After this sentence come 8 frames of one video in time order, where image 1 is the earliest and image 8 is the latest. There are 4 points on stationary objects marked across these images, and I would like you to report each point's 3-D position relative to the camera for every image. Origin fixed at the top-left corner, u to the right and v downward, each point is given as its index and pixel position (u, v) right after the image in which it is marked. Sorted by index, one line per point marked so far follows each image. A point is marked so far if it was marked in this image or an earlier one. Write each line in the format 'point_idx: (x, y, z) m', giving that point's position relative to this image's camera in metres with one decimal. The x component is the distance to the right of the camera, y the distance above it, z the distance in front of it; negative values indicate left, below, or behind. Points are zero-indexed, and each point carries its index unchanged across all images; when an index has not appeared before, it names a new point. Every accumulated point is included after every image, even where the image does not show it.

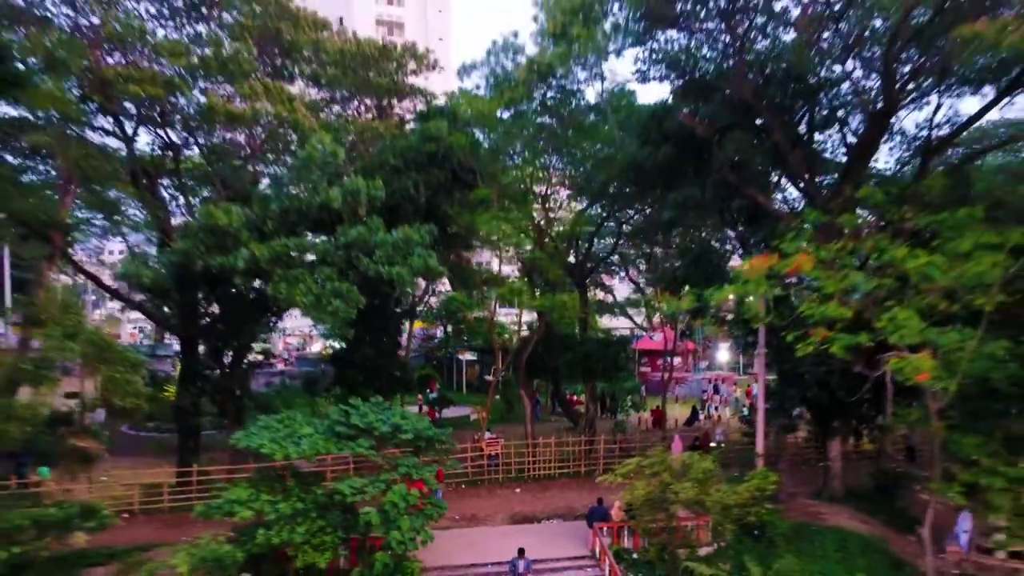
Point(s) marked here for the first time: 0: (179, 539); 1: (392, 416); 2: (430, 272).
0: (-3.4, -2.5, +12.7) m
1: (-1.1, -1.3, +12.2) m
2: (-1.0, +0.2, +14.0) m
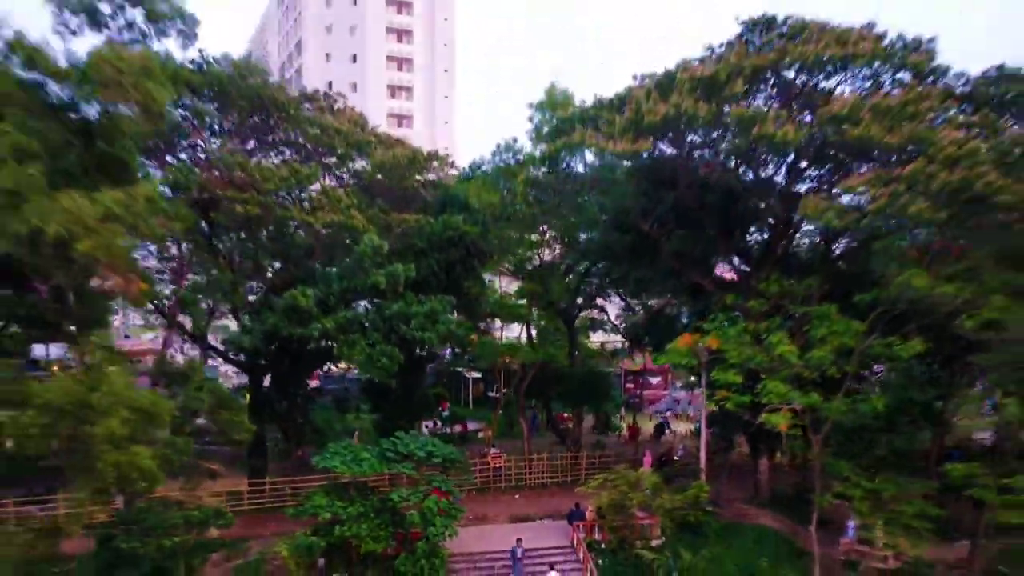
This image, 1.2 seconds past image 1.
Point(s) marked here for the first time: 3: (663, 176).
0: (-3.4, -3.3, +17.2) m
1: (-1.1, -2.1, +16.7) m
2: (-1.0, -0.6, +18.5) m
3: (+2.0, +1.3, +17.0) m
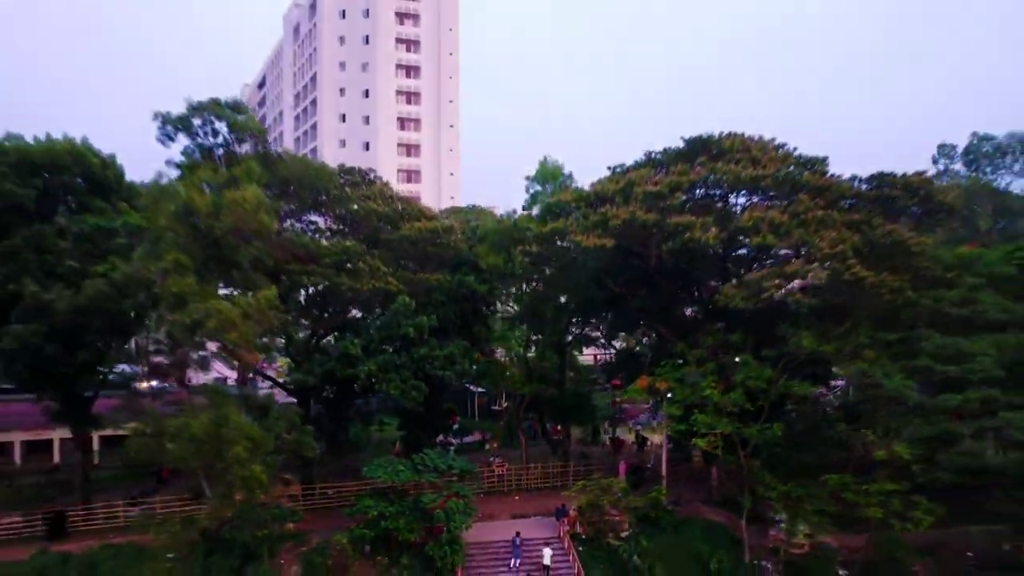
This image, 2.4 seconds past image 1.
0: (-3.4, -4.2, +22.3) m
1: (-1.1, -3.0, +21.7) m
2: (-1.0, -1.5, +23.6) m
3: (+2.0, +0.4, +22.0) m
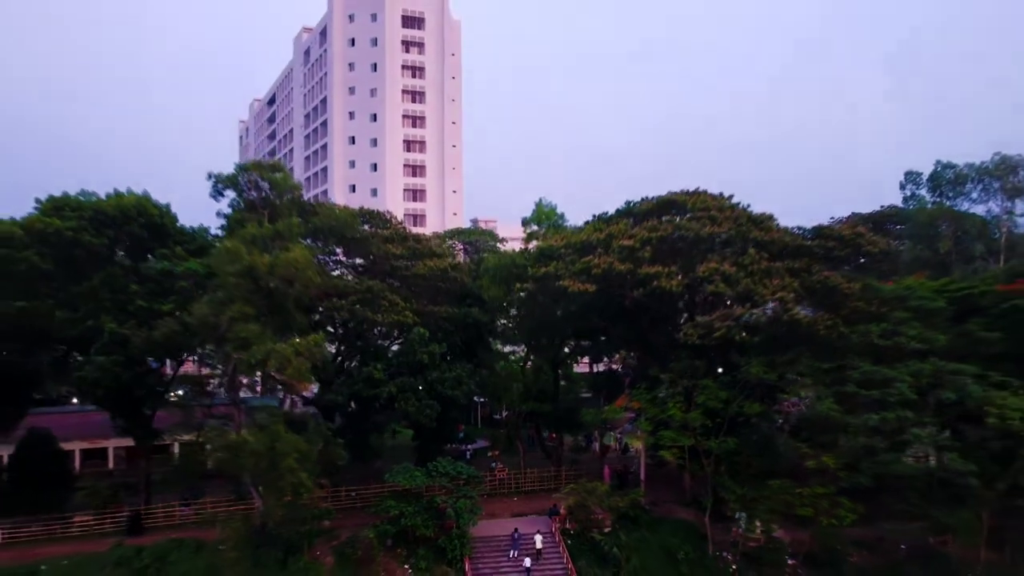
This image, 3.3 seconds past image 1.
0: (-3.4, -4.9, +26.2) m
1: (-1.1, -3.6, +25.6) m
2: (-1.0, -2.1, +27.5) m
3: (+2.0, -0.3, +25.9) m
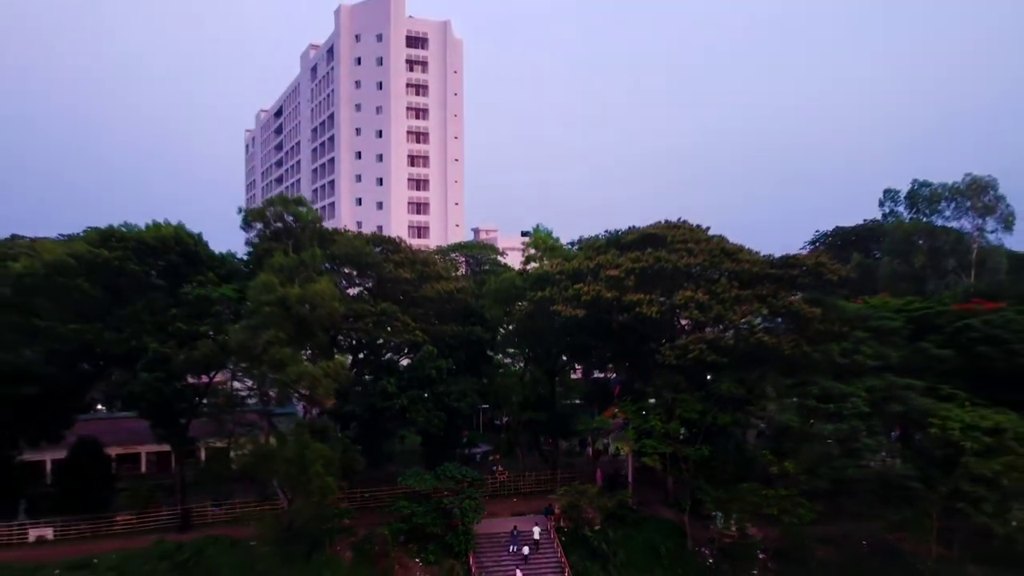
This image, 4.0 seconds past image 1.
0: (-3.5, -5.4, +29.1) m
1: (-1.1, -4.1, +28.5) m
2: (-1.0, -2.6, +30.4) m
3: (+1.9, -0.8, +28.8) m
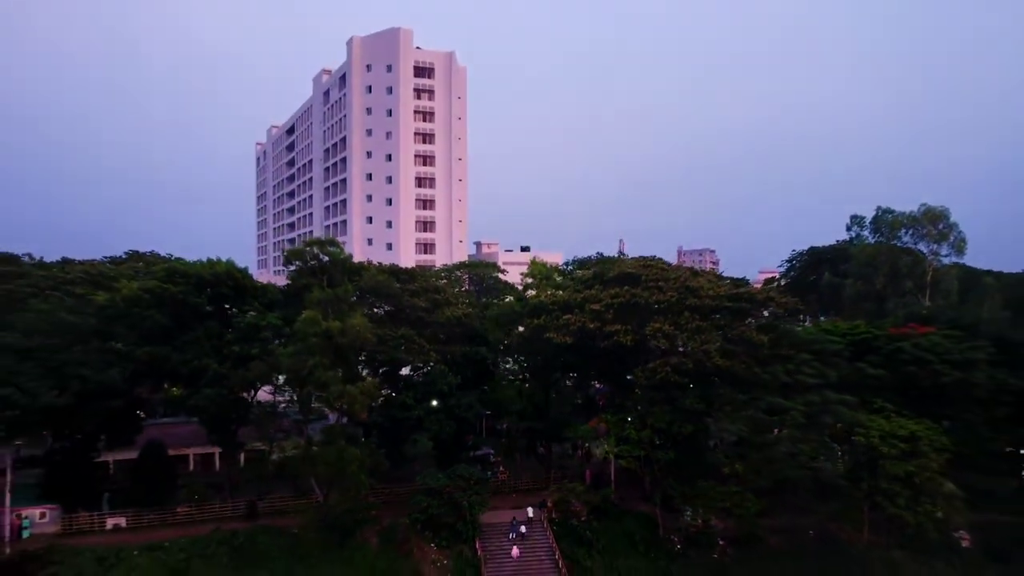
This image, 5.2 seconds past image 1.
0: (-3.5, -6.1, +34.4) m
1: (-1.1, -4.9, +33.9) m
2: (-1.0, -3.4, +35.7) m
3: (+1.9, -1.6, +34.1) m
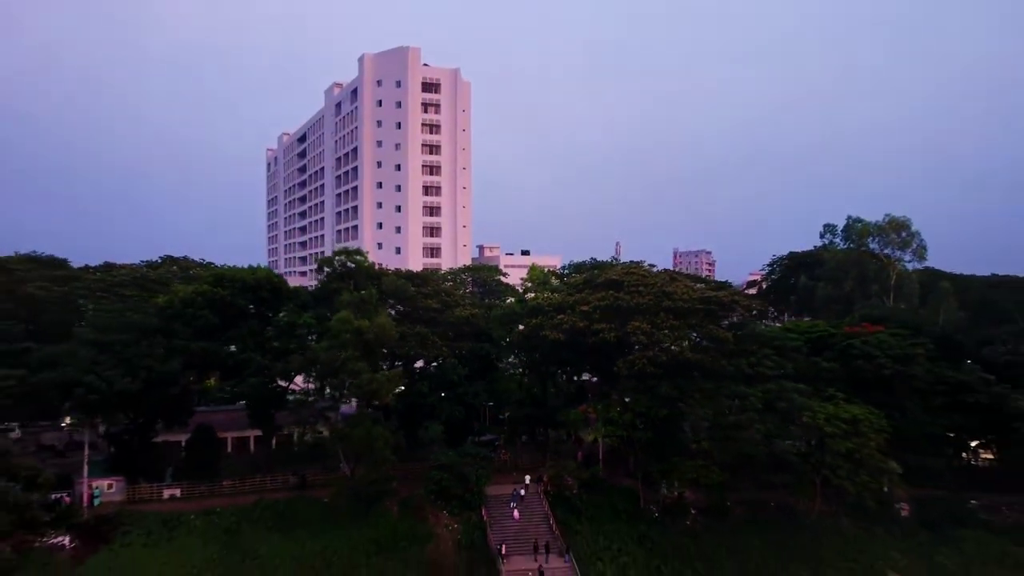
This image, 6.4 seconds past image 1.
0: (-3.4, -6.2, +39.7) m
1: (-1.1, -5.0, +39.2) m
2: (-1.0, -3.5, +41.0) m
3: (+2.0, -1.7, +39.5) m
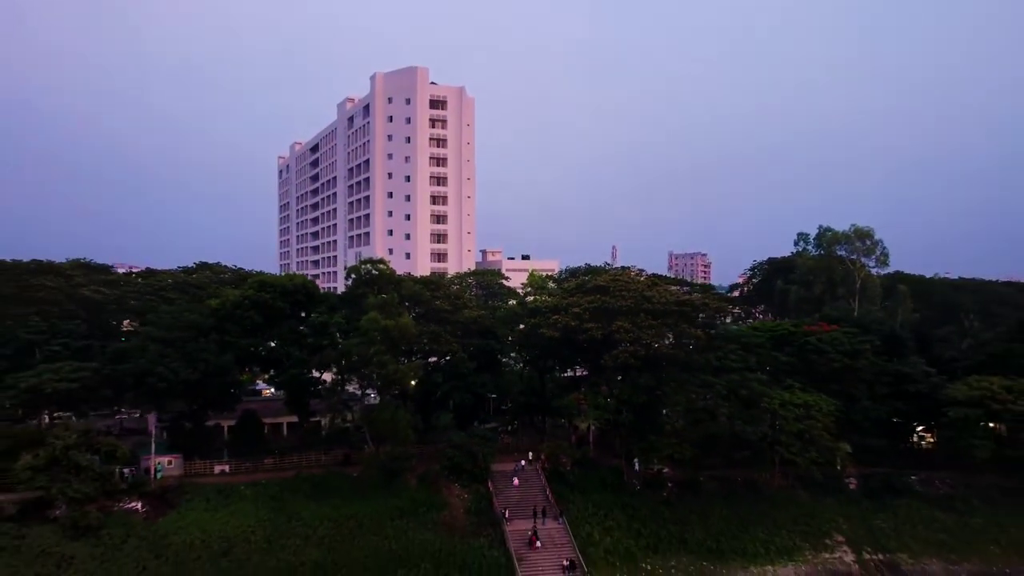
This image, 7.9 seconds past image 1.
0: (-3.4, -6.4, +46.0) m
1: (-1.0, -5.2, +45.4) m
2: (-0.9, -3.7, +47.3) m
3: (+2.1, -1.8, +45.7) m
